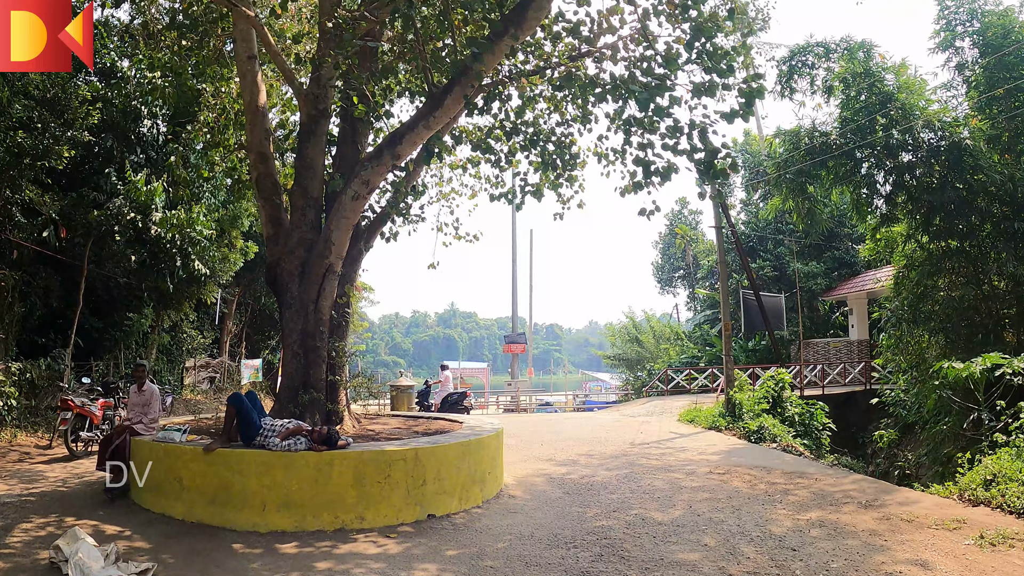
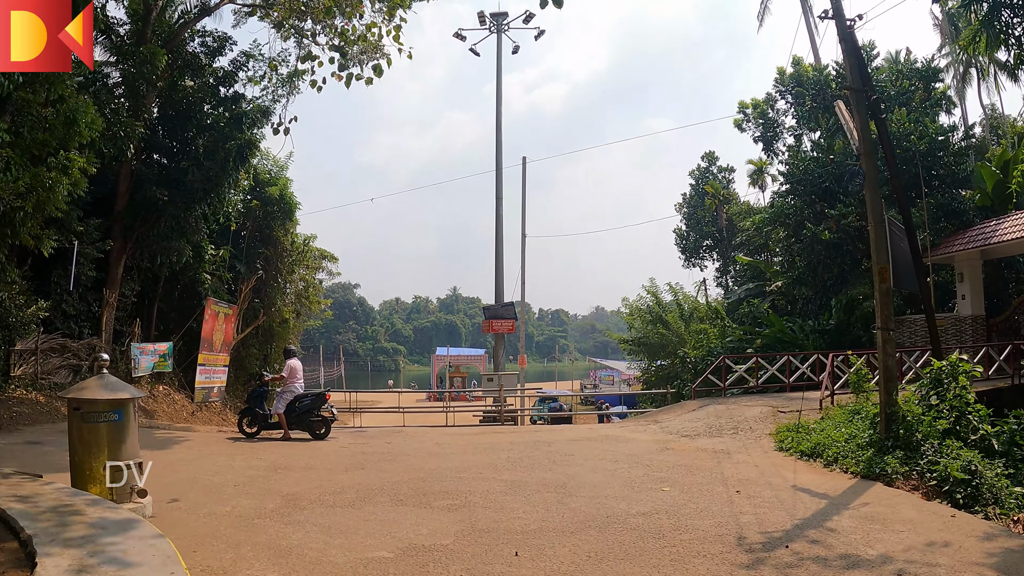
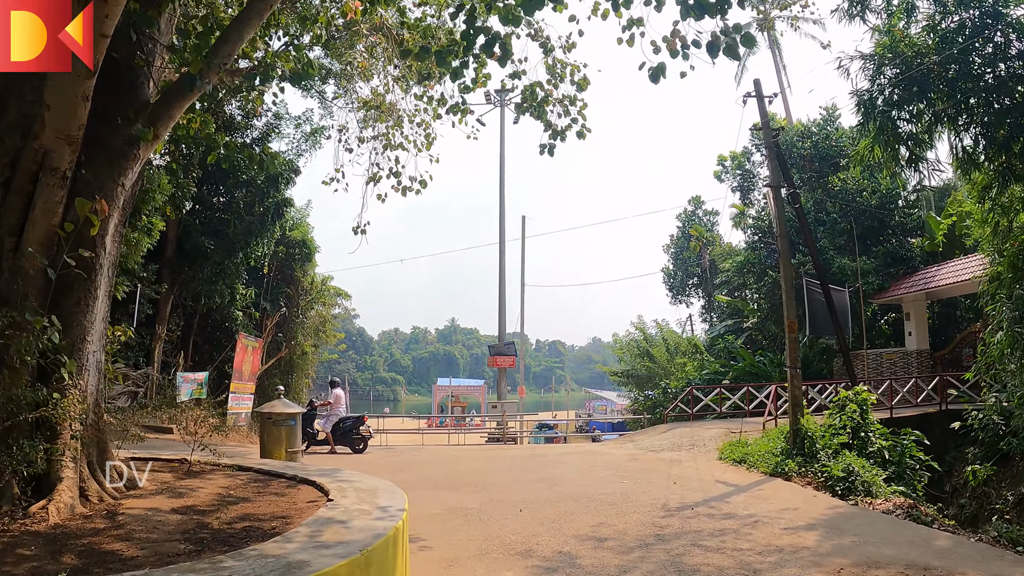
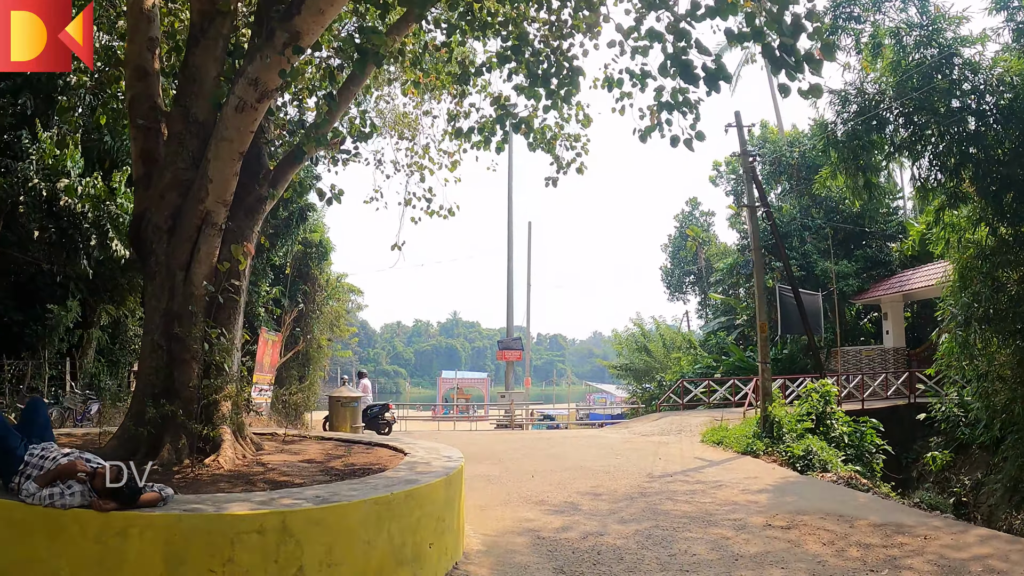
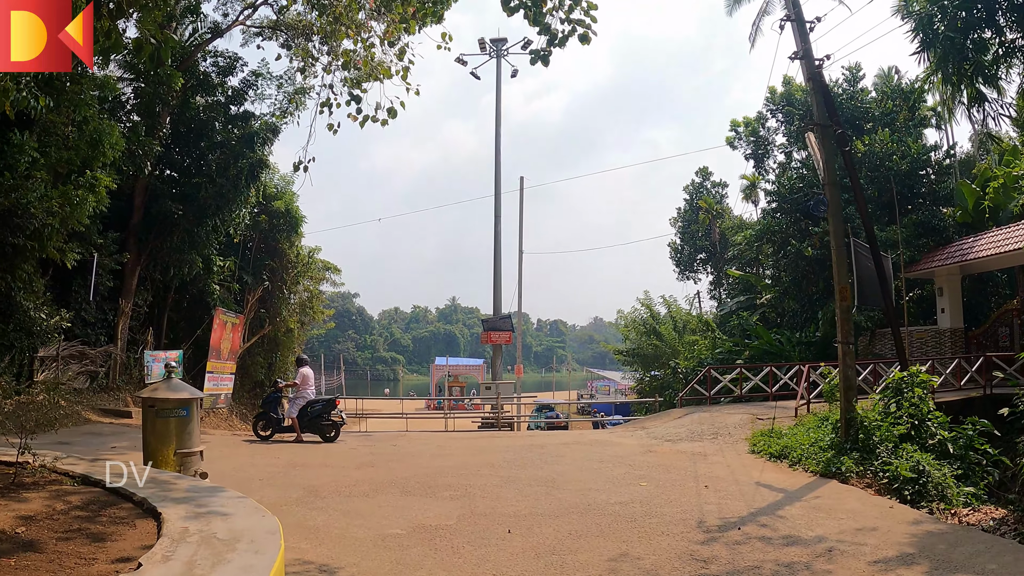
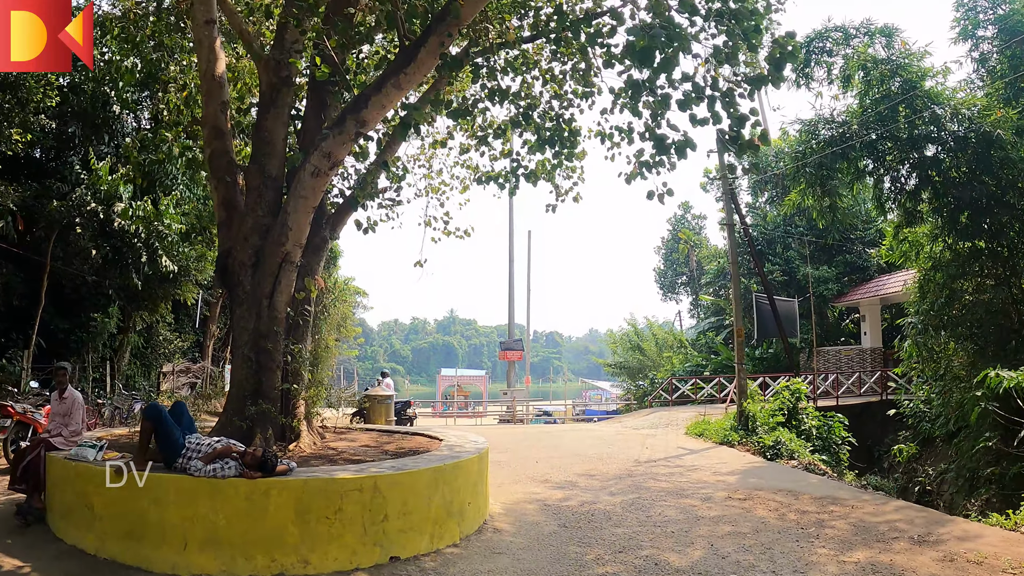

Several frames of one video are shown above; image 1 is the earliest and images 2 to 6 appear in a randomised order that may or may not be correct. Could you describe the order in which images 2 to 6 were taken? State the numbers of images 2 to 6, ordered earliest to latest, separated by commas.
6, 4, 3, 5, 2
